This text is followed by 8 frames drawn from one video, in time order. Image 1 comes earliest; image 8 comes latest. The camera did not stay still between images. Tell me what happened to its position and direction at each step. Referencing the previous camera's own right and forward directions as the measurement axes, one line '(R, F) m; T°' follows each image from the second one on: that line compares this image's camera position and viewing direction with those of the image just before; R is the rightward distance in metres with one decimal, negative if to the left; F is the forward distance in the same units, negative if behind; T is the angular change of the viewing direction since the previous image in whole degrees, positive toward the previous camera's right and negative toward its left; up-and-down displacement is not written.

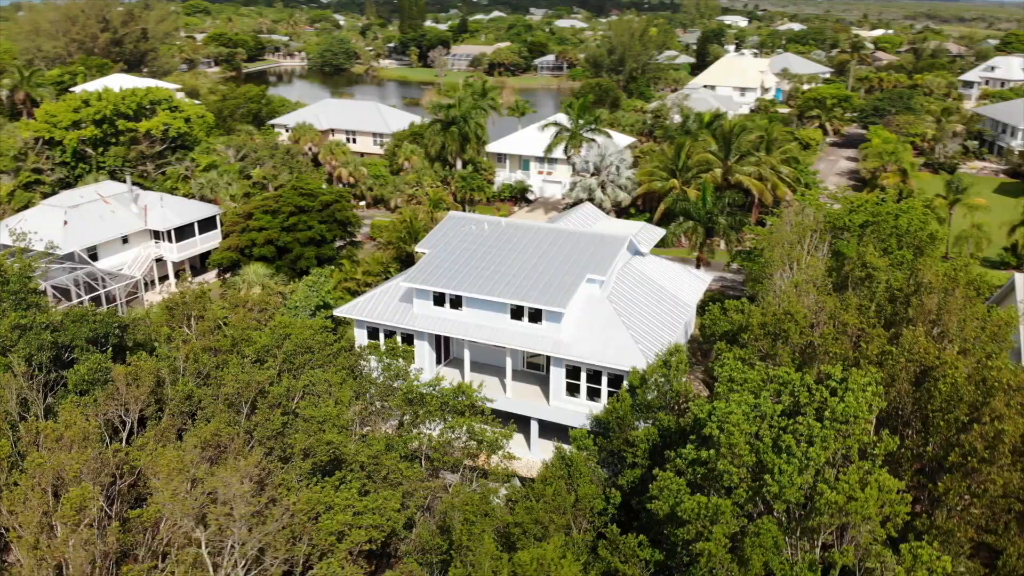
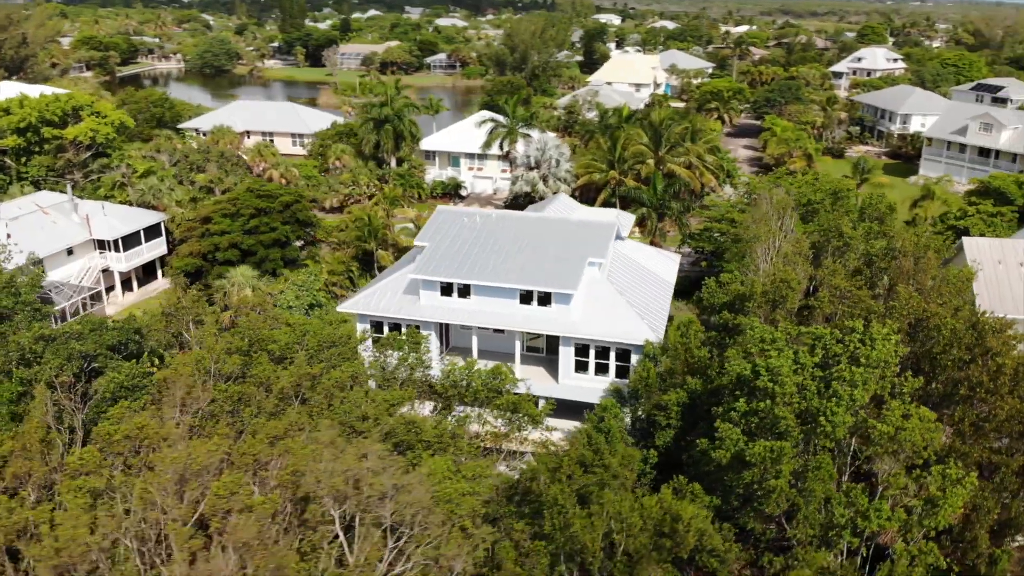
(-4.2, -1.1) m; +8°
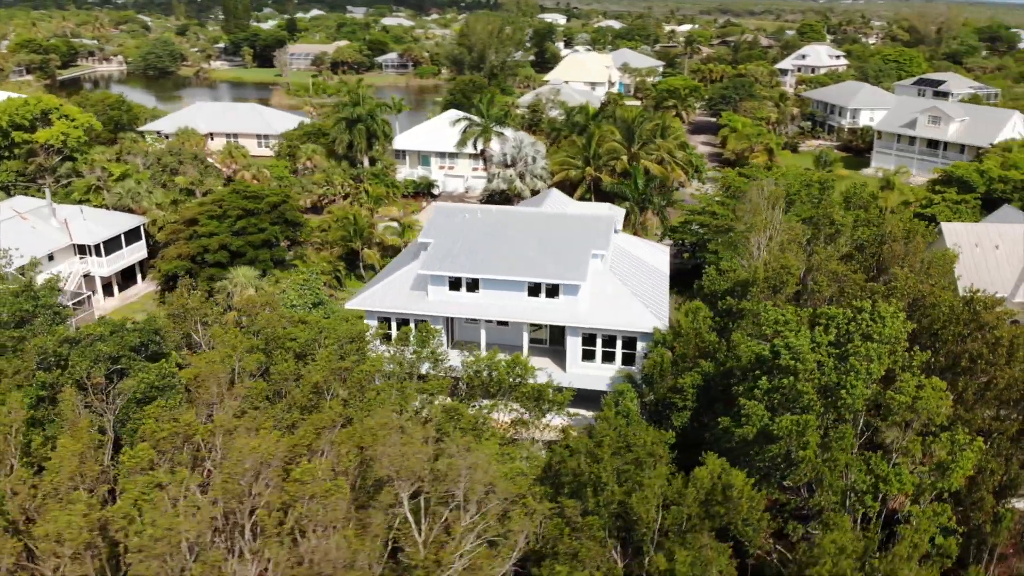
(-2.1, -0.7) m; +4°
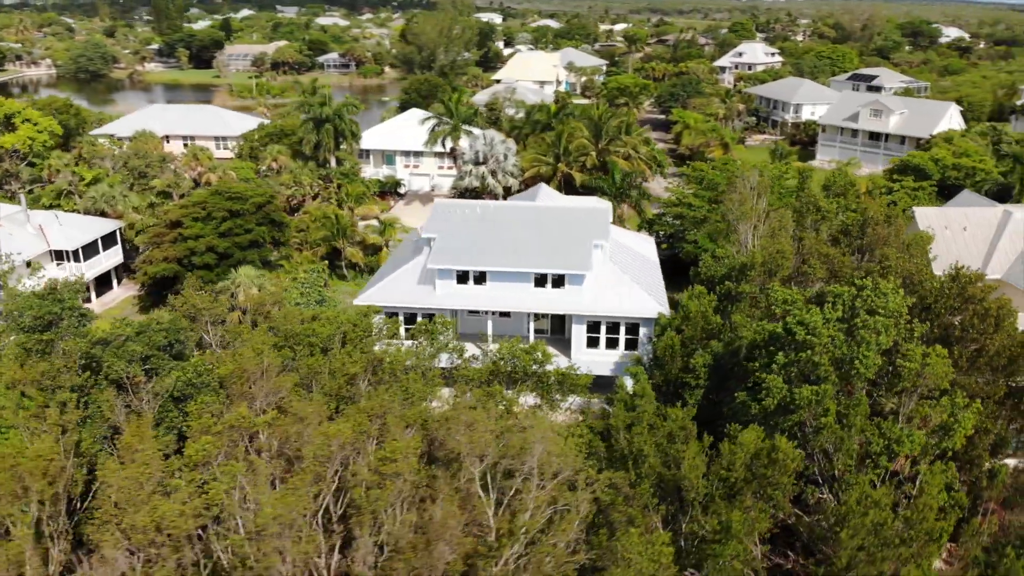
(-2.5, -0.9) m; +5°
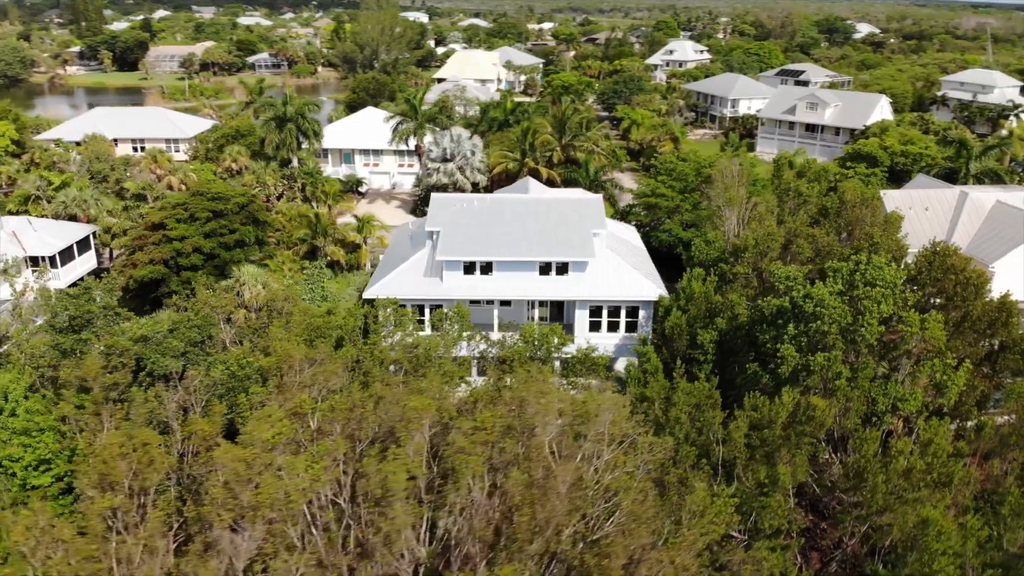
(-3.0, -1.0) m; +5°
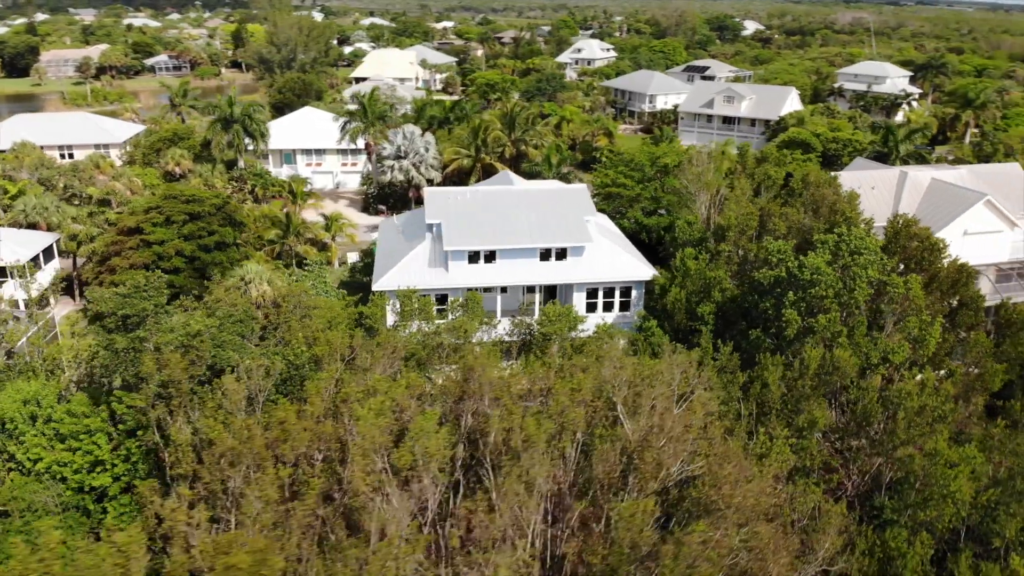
(-4.2, -1.3) m; +7°
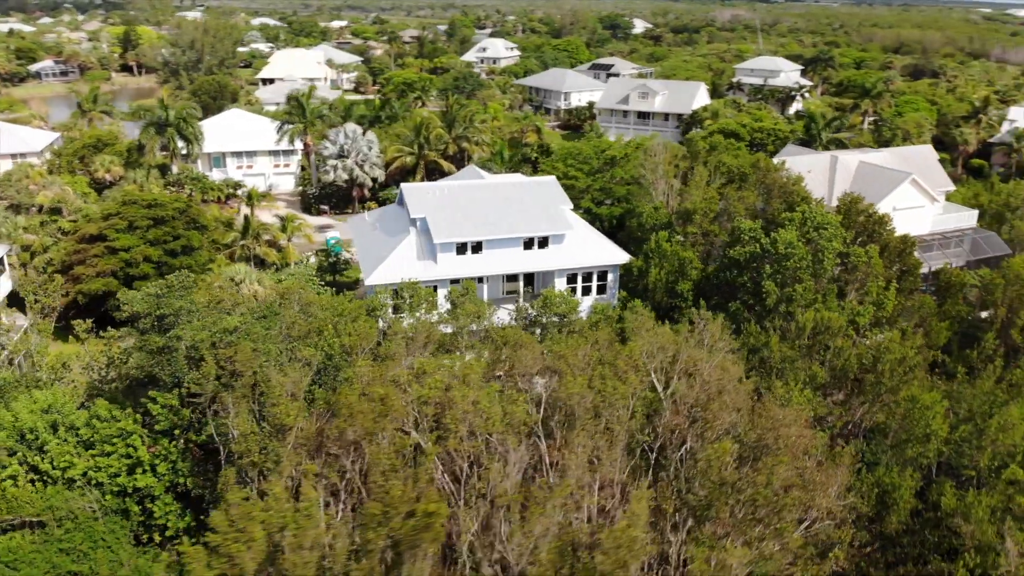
(-3.8, -1.2) m; +8°
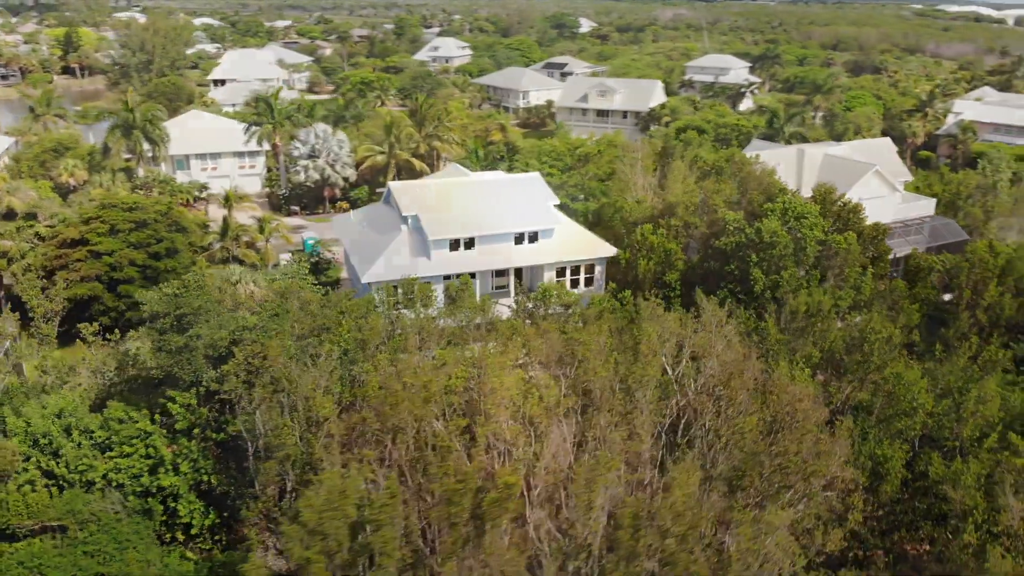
(-1.9, -0.7) m; +4°
